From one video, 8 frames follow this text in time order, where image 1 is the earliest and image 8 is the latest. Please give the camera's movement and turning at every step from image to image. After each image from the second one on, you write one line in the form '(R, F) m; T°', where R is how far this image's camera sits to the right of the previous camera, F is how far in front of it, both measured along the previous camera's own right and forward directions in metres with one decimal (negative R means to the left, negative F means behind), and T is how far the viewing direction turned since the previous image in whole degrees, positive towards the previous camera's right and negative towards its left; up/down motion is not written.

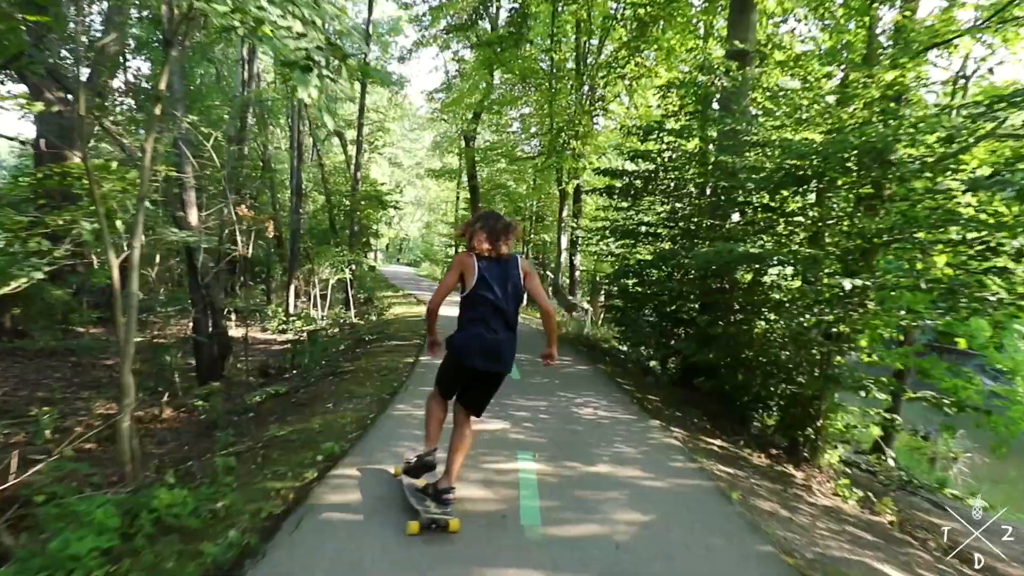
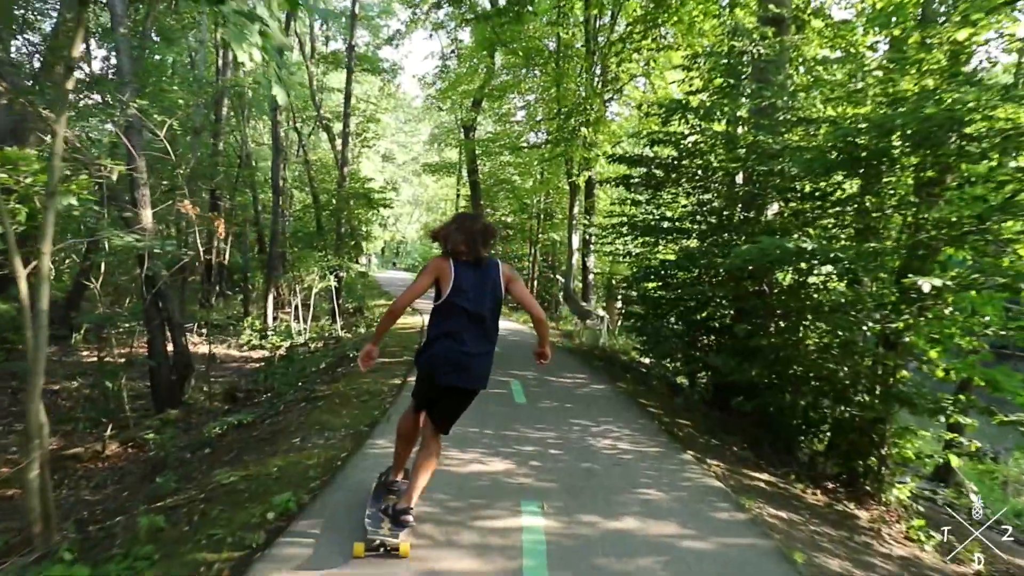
(+0.1, +1.4) m; -1°
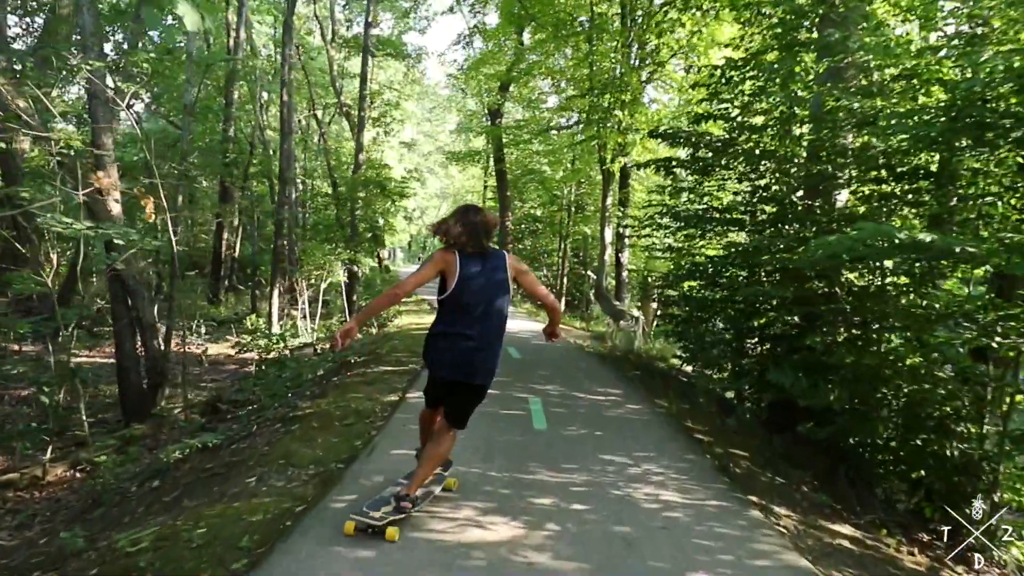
(+0.1, +1.4) m; -3°
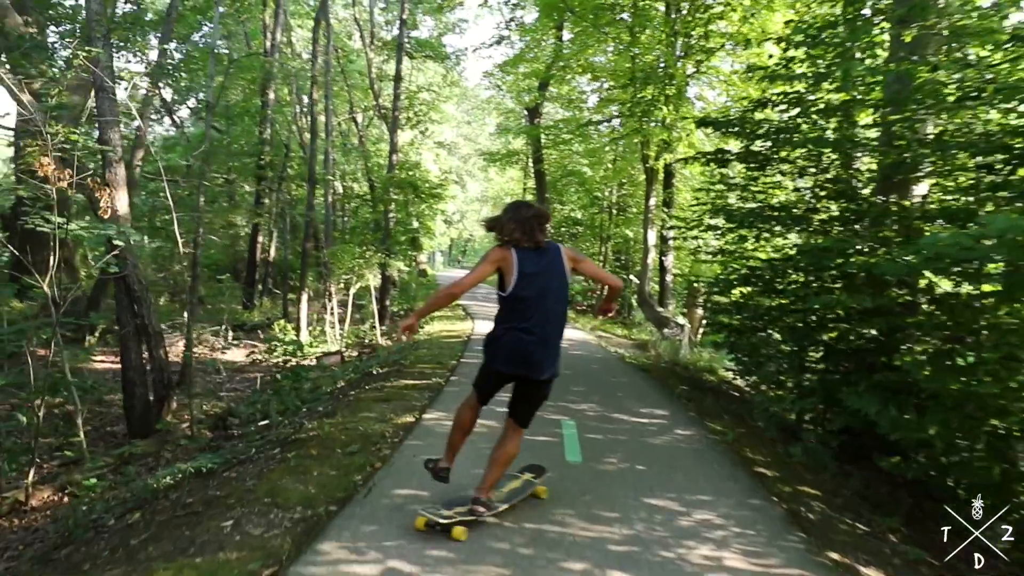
(+0.1, +0.8) m; -3°
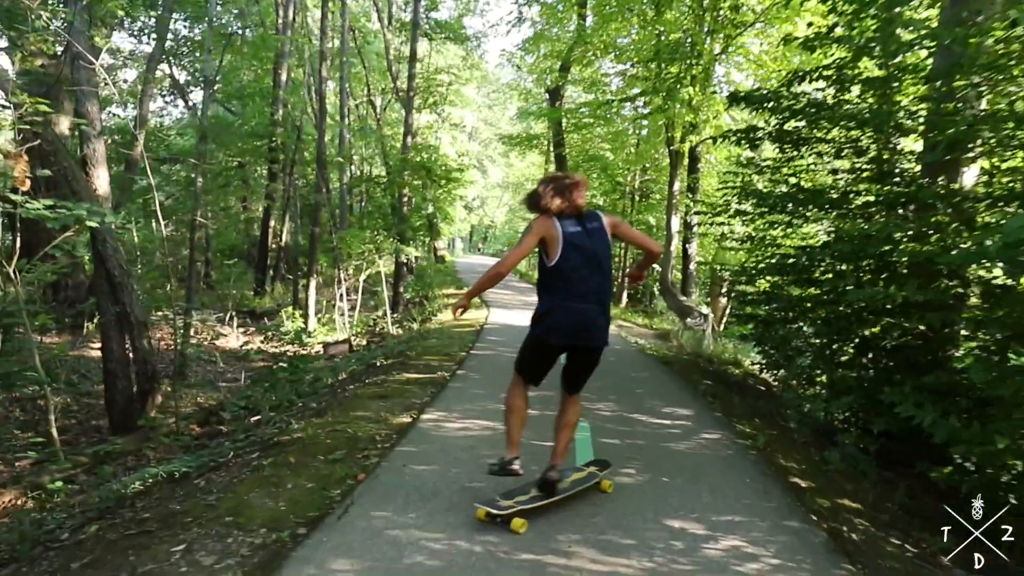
(+0.1, +0.6) m; -2°
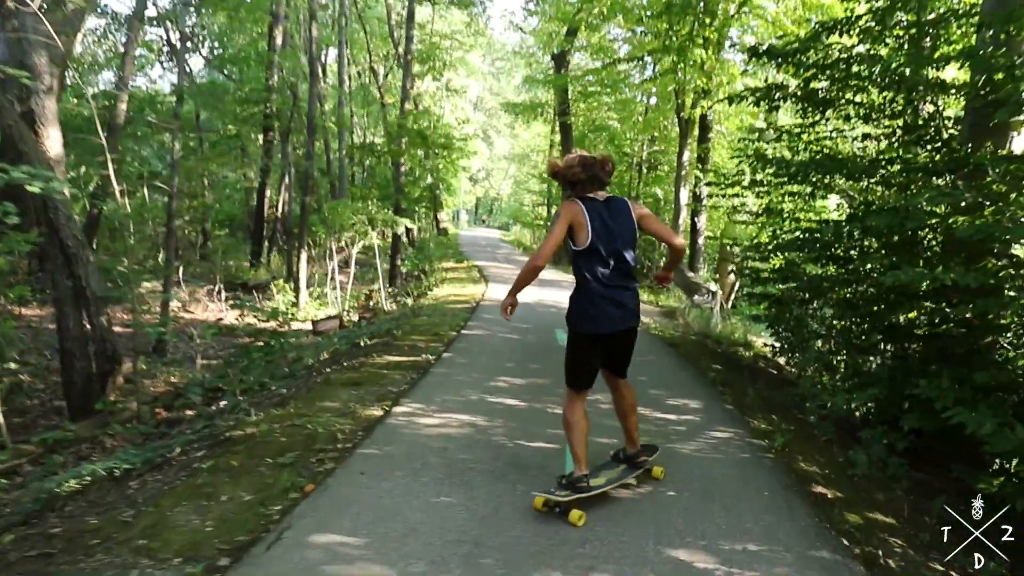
(+0.2, +0.7) m; -1°
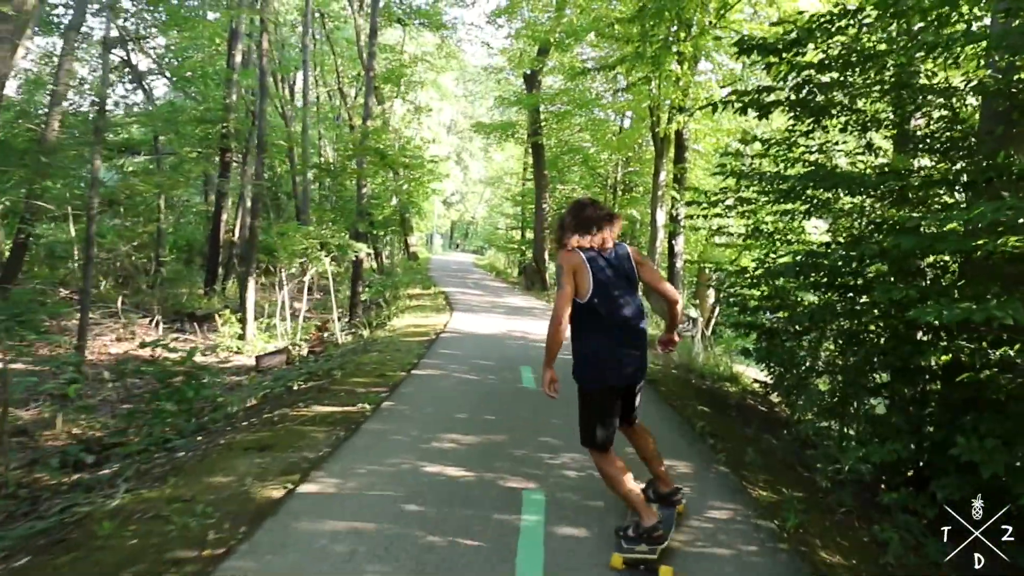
(+0.2, +1.0) m; +2°
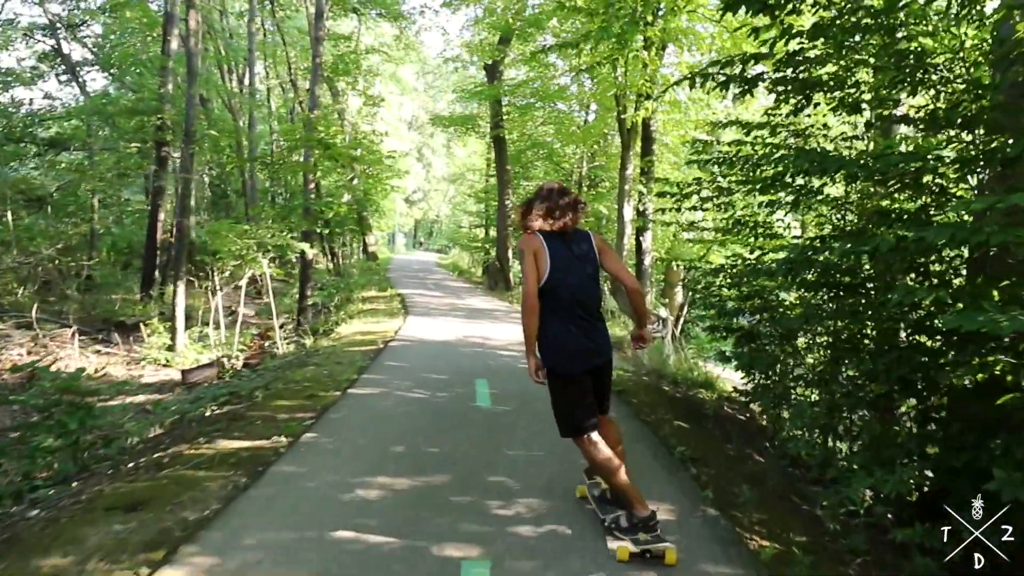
(+0.2, +0.9) m; +3°
